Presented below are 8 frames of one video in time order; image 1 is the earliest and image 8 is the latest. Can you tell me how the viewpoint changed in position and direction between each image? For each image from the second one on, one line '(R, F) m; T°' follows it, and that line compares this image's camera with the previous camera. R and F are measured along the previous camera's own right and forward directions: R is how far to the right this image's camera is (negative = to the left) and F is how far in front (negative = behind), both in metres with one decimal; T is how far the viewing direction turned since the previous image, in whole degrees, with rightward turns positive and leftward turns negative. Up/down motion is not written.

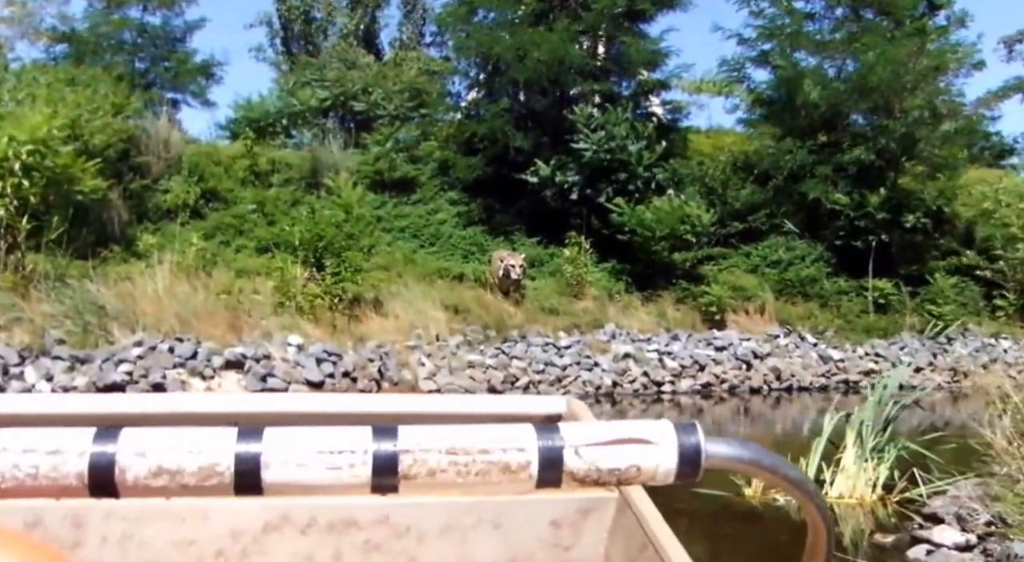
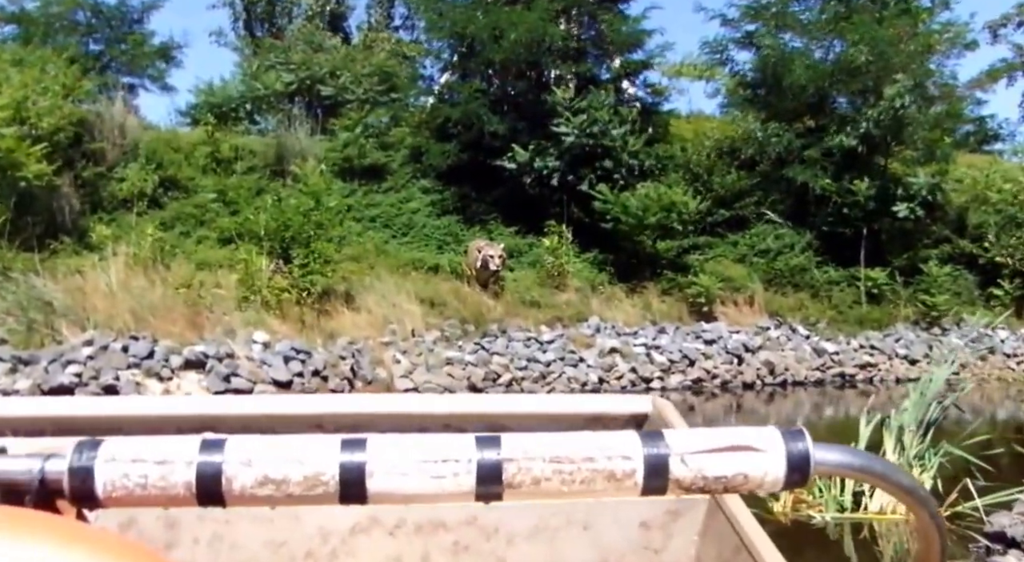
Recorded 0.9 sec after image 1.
(-0.1, +0.6) m; +2°
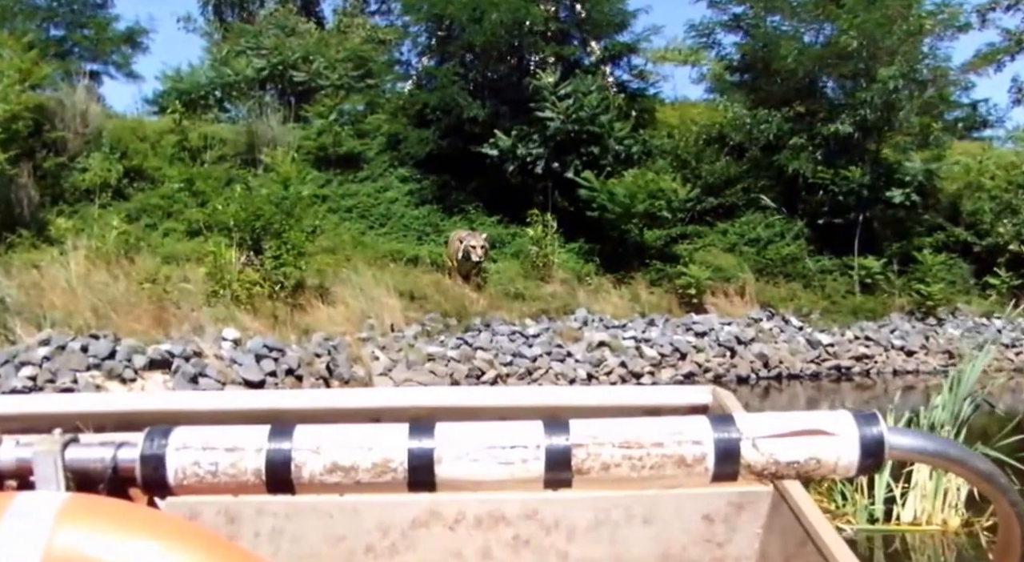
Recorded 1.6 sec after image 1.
(-0.1, +0.4) m; +2°
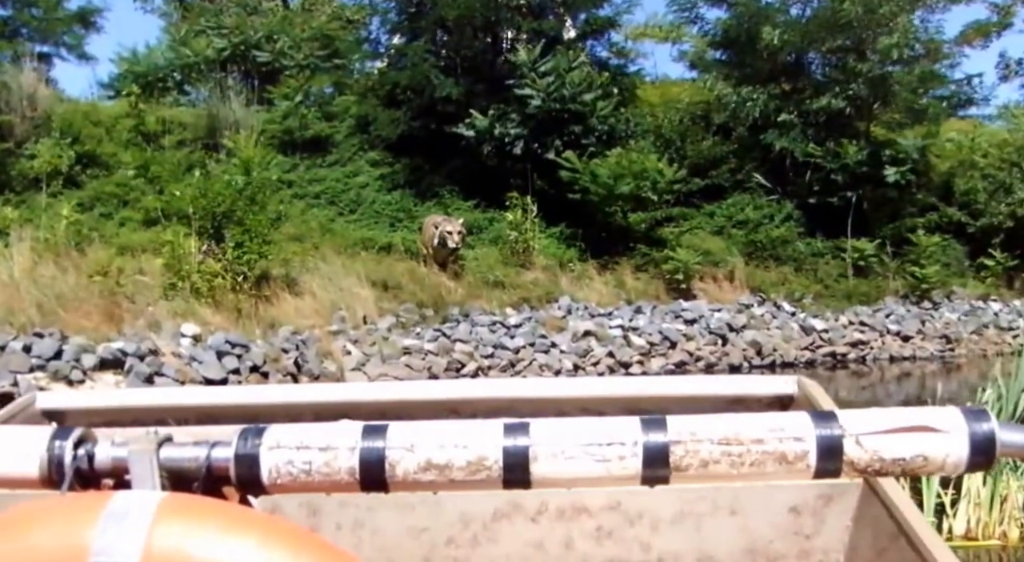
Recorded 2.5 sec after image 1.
(-0.1, +0.5) m; +2°
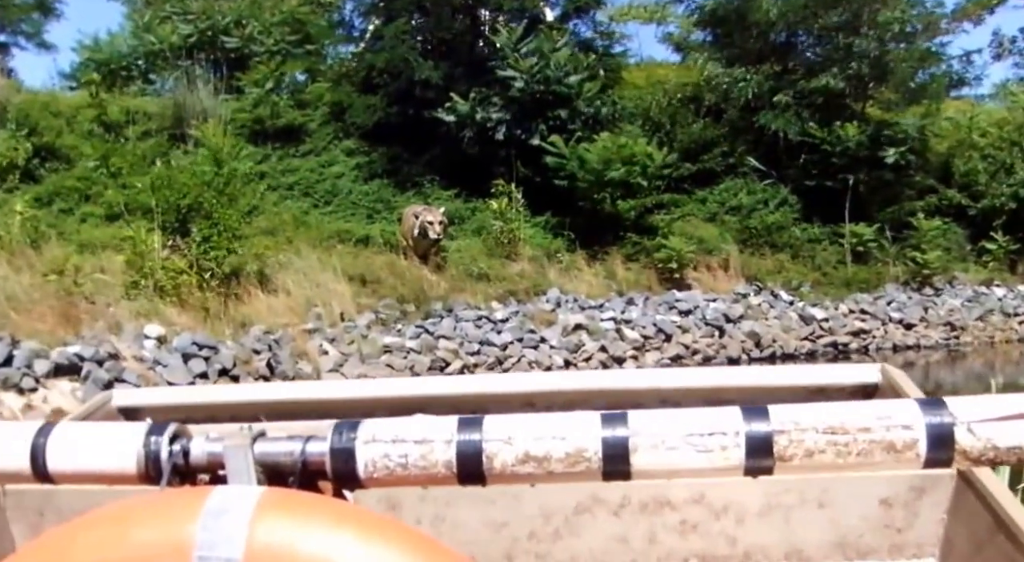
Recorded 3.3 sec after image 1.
(-0.1, +0.5) m; +1°
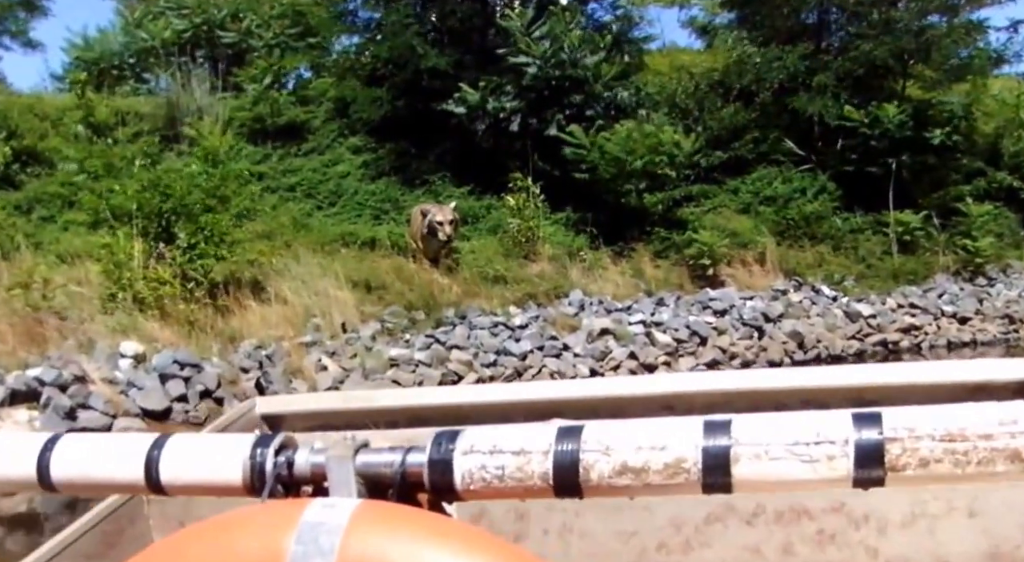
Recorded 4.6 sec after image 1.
(0.0, +0.8) m; -1°
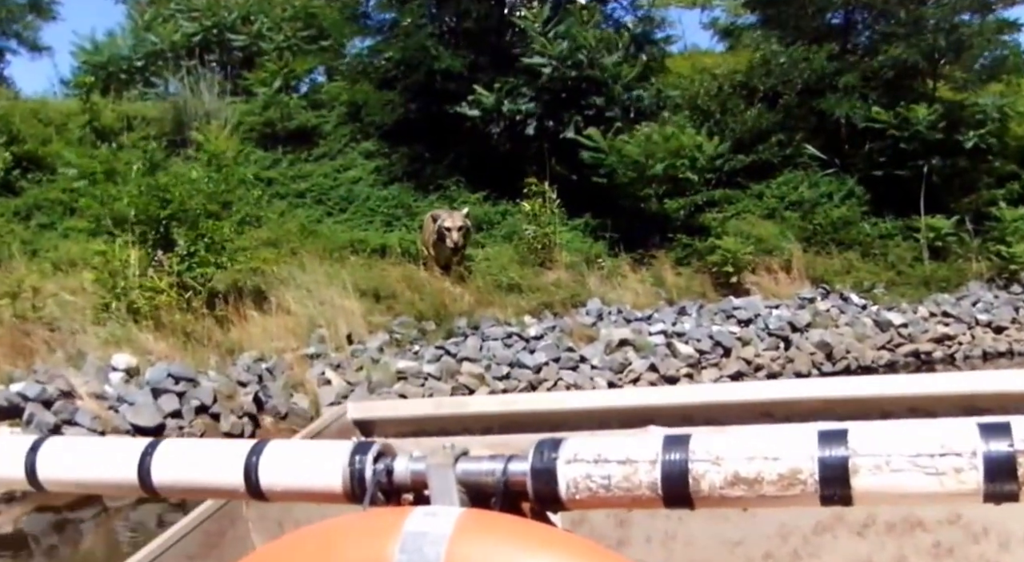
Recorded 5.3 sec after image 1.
(0.0, +0.4) m; -1°
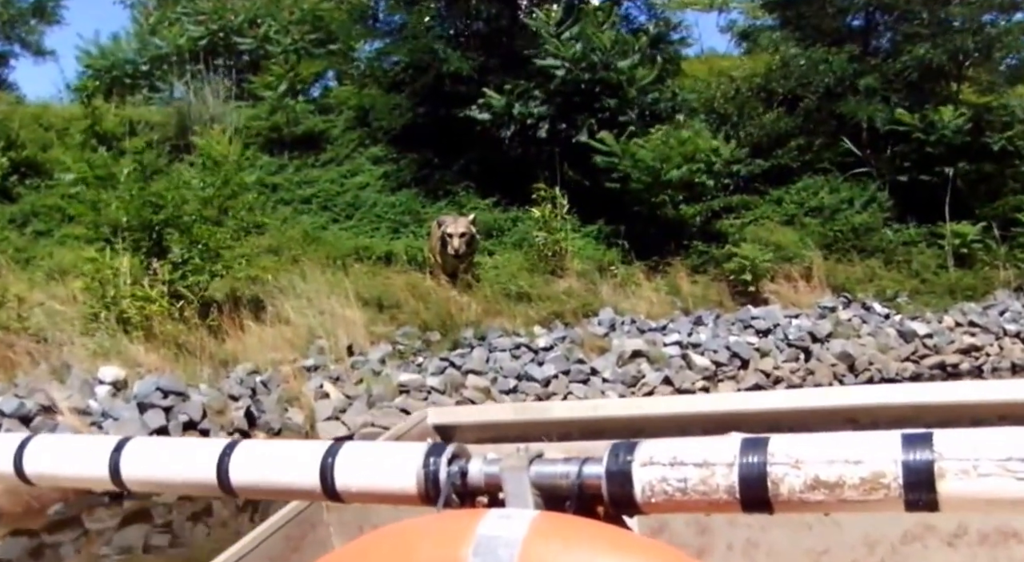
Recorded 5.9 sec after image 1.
(+0.1, +0.3) m; -1°
